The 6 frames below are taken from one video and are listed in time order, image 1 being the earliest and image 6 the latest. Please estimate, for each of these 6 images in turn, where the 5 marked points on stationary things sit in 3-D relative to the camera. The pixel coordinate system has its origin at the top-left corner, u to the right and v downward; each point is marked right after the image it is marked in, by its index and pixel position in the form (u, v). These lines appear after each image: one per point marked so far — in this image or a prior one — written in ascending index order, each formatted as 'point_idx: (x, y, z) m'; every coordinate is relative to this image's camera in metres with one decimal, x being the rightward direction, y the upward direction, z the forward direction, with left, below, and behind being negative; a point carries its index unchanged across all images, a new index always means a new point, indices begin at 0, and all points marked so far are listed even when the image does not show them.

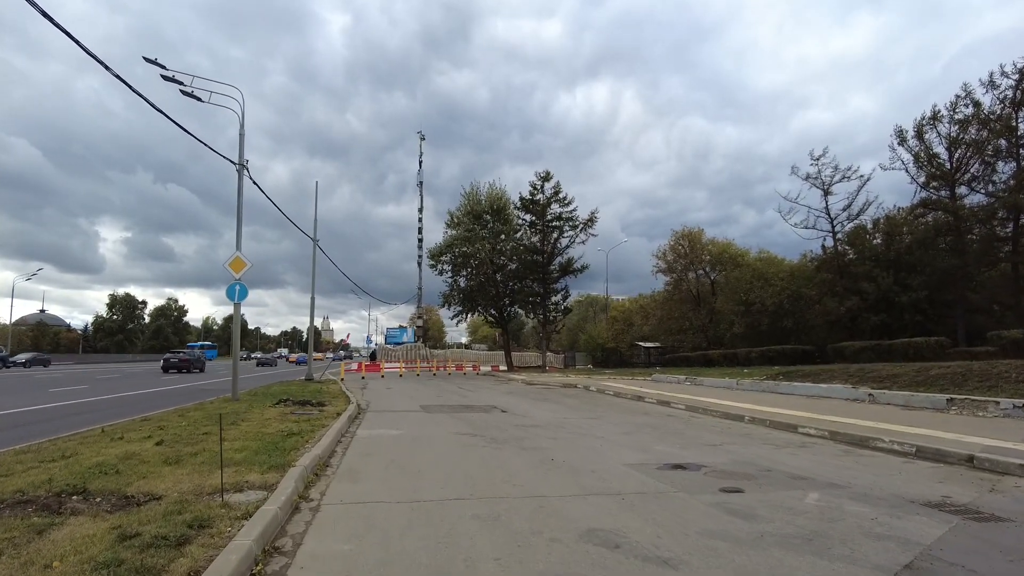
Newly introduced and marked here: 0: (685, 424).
0: (+3.8, -3.0, +13.9) m
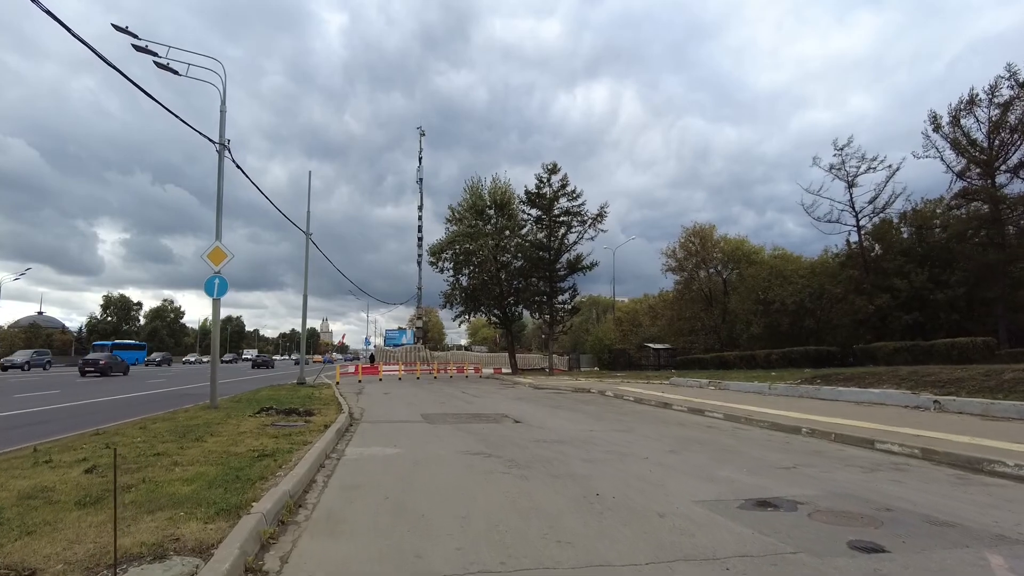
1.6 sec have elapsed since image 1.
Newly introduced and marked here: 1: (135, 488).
0: (+4.2, -2.8, +11.8) m
1: (-3.9, -2.1, +6.6) m
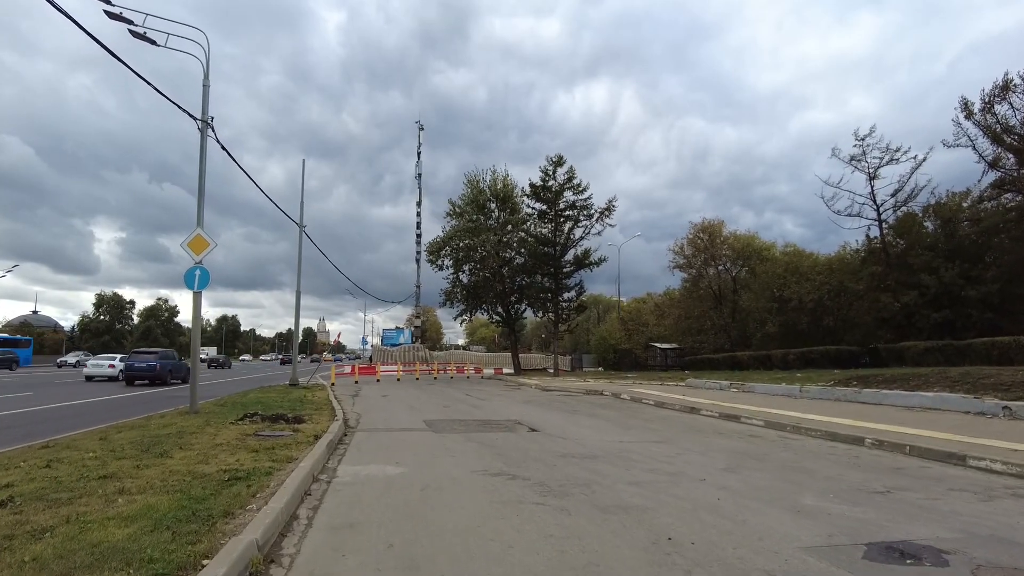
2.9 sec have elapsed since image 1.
0: (+4.5, -2.7, +10.2) m
1: (-3.6, -1.9, +4.9) m
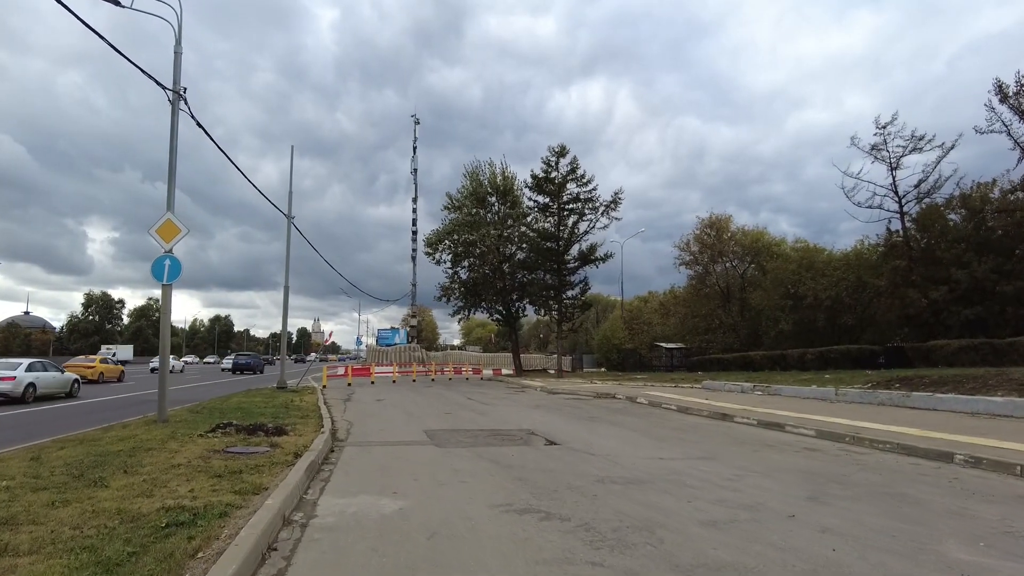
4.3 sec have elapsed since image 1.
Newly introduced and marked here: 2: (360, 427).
0: (+4.8, -2.5, +8.4) m
1: (-3.2, -1.7, +3.0) m
2: (-3.1, -2.8, +12.9) m
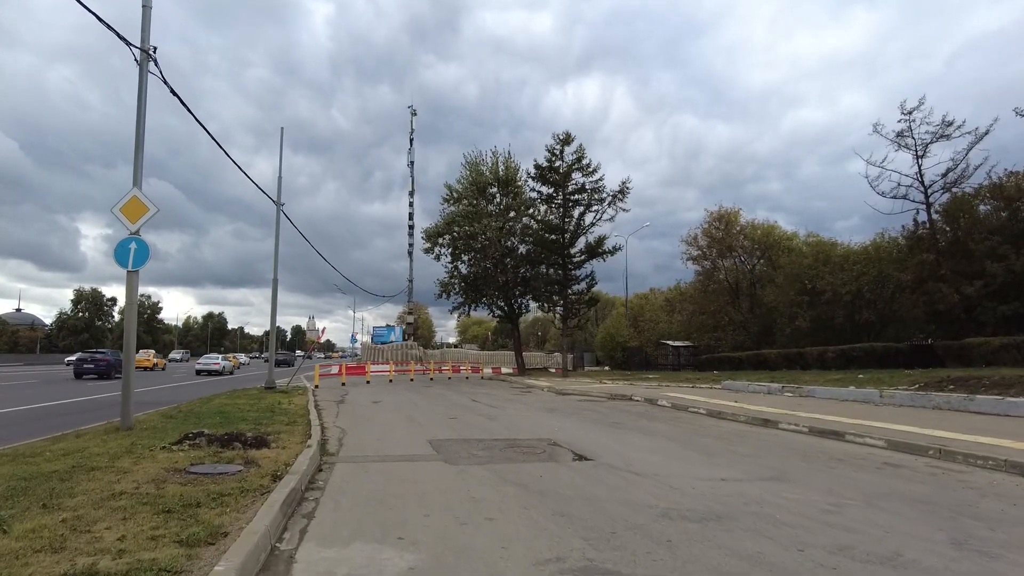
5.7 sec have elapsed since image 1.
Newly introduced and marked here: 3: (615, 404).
0: (+5.2, -2.3, +6.7) m
1: (-2.8, -1.5, +1.2) m
2: (-2.8, -2.6, +11.1) m
3: (+3.1, -3.5, +19.0) m
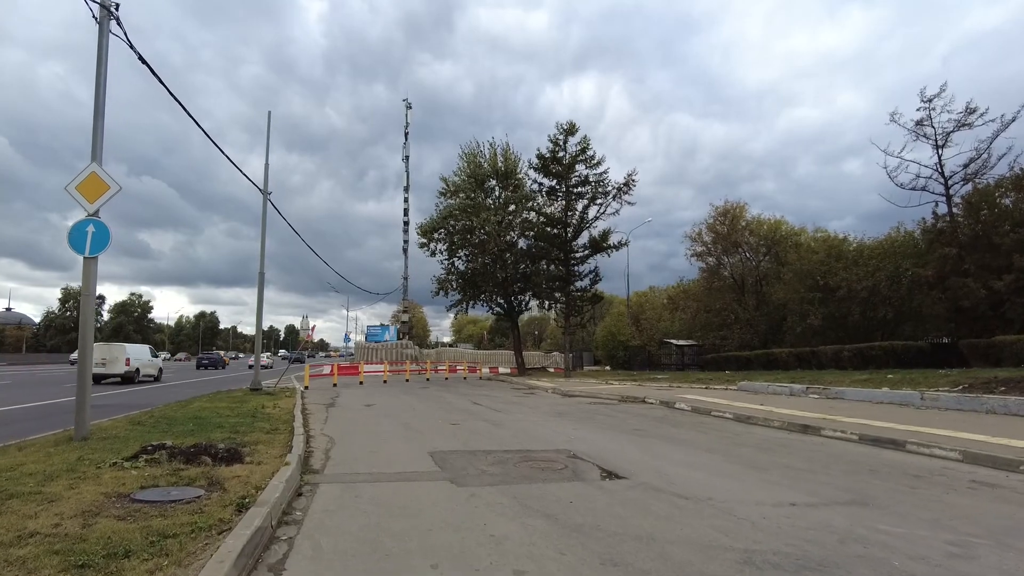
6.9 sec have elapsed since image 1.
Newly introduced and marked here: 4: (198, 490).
0: (+5.4, -2.1, +5.2) m
1: (-2.5, -1.3, -0.3) m
2: (-2.5, -2.4, +9.6) m
3: (+3.2, -3.3, +17.6) m
4: (-3.3, -2.1, +6.7) m
